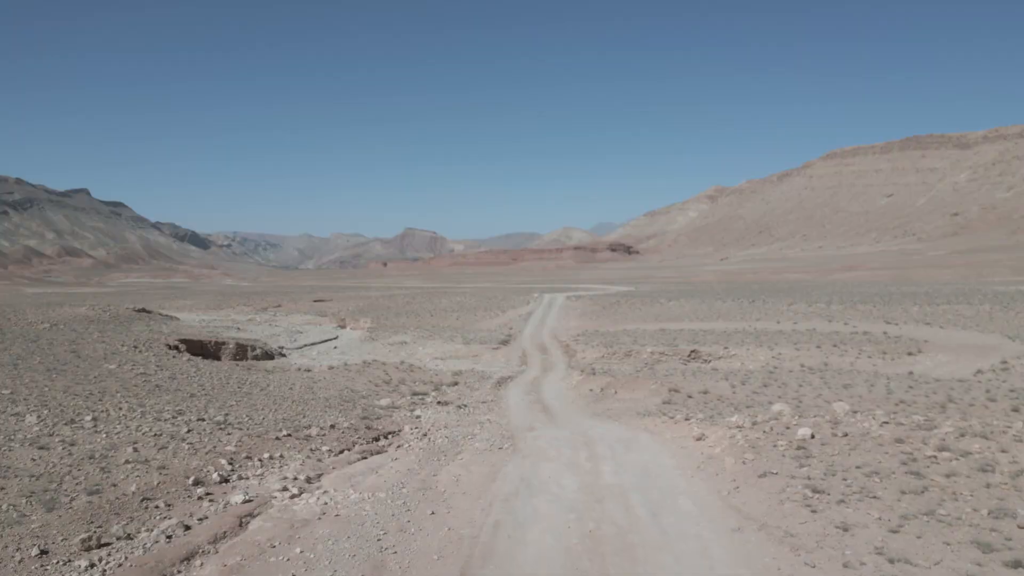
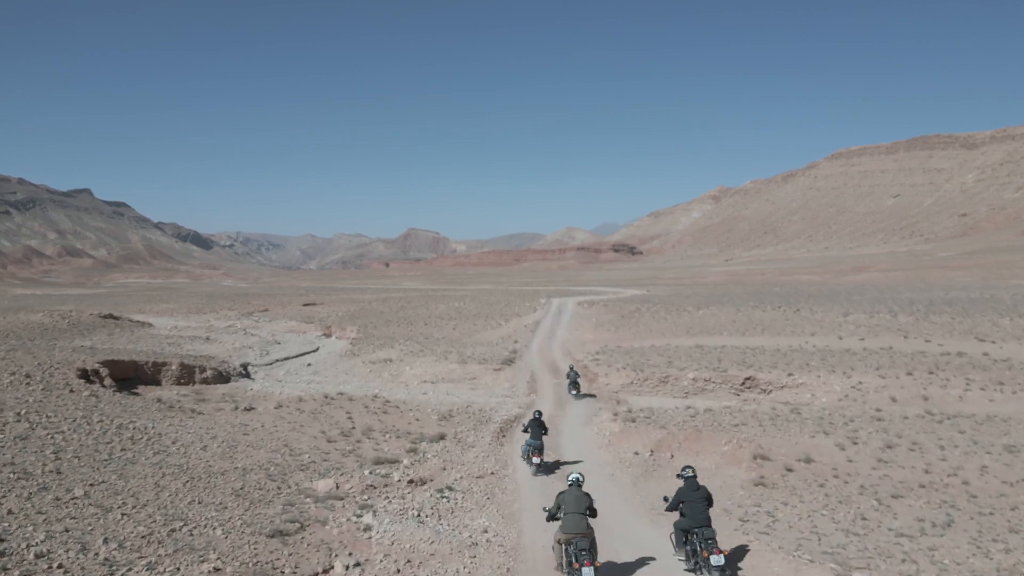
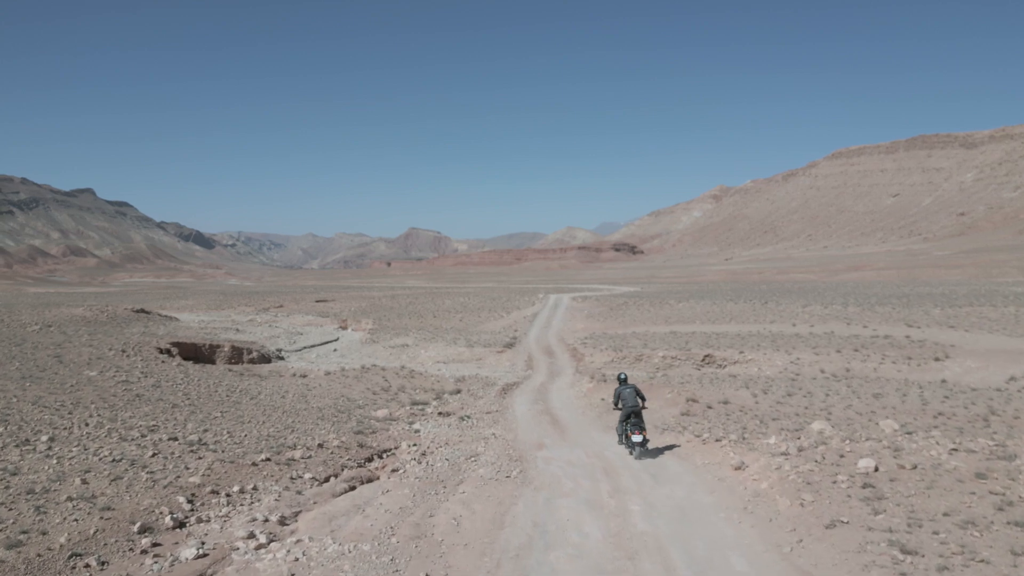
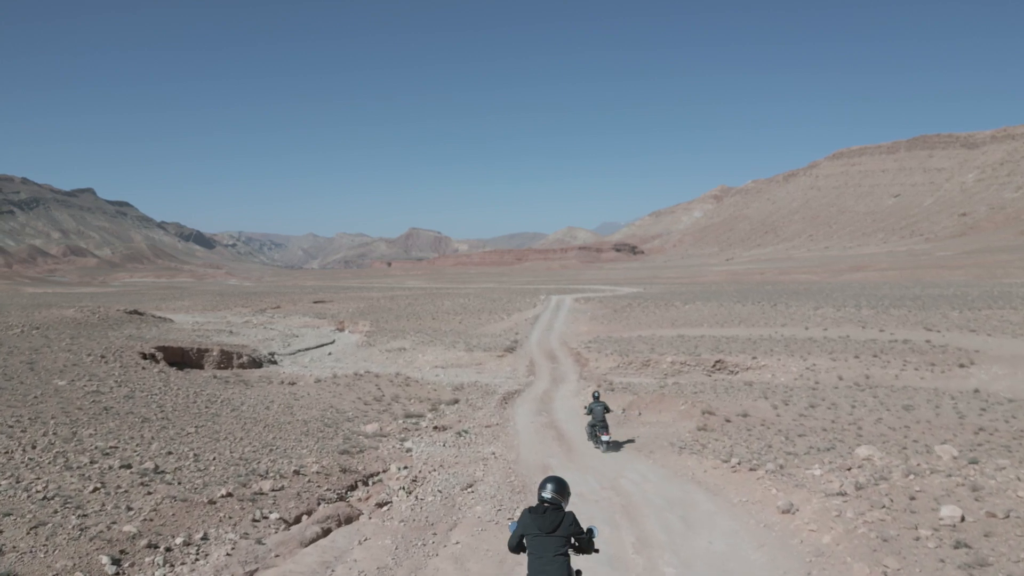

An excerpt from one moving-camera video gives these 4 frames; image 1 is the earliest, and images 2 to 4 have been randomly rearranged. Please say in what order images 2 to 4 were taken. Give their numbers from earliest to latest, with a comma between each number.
3, 4, 2
